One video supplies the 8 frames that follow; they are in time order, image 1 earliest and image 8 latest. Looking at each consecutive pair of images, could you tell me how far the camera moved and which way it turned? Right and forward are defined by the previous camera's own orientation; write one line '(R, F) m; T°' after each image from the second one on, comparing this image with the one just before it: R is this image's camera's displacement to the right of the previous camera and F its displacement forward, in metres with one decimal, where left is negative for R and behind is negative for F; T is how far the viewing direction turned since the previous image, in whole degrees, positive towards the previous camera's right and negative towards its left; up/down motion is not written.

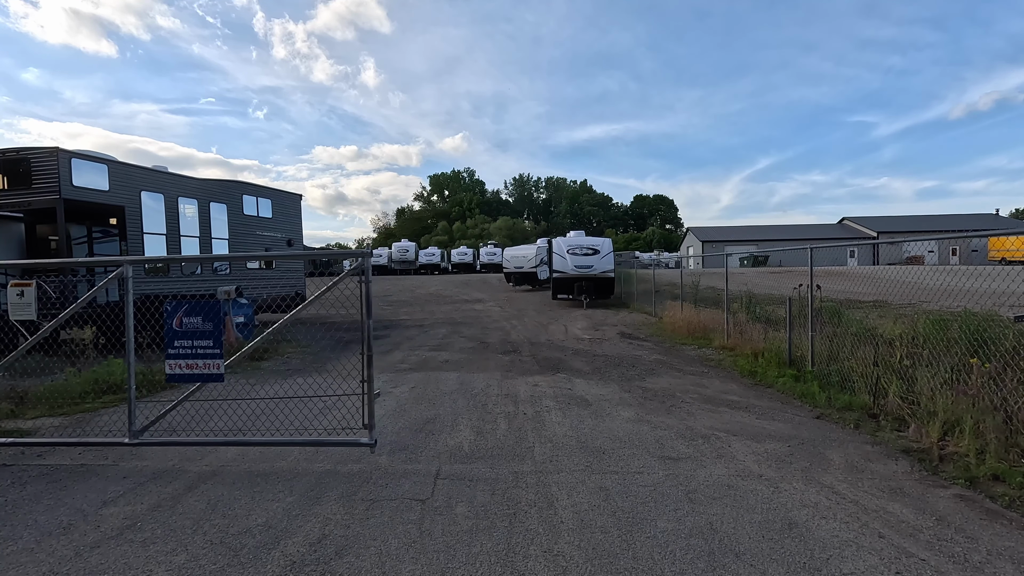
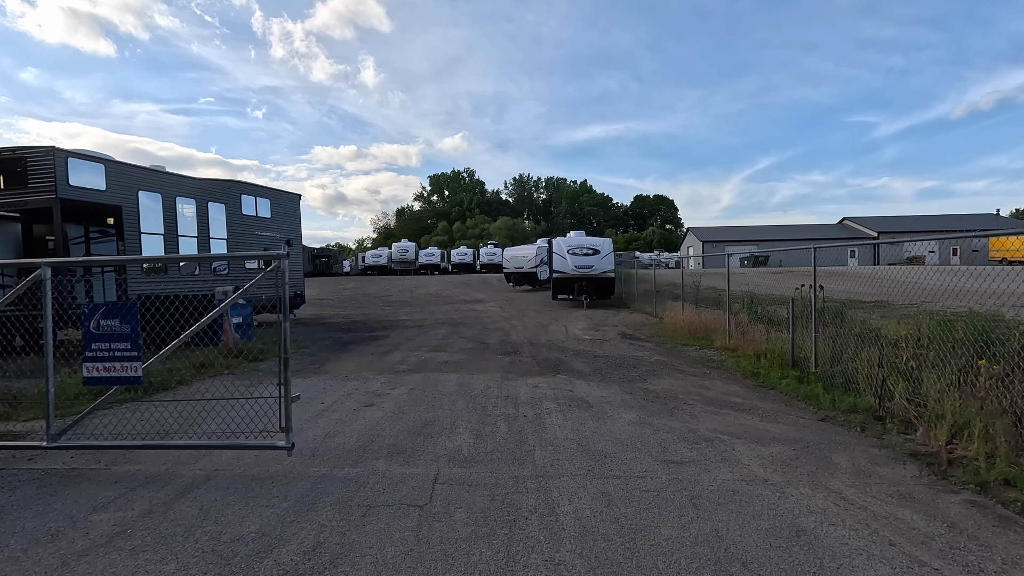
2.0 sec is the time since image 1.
(0.0, +0.1) m; 0°
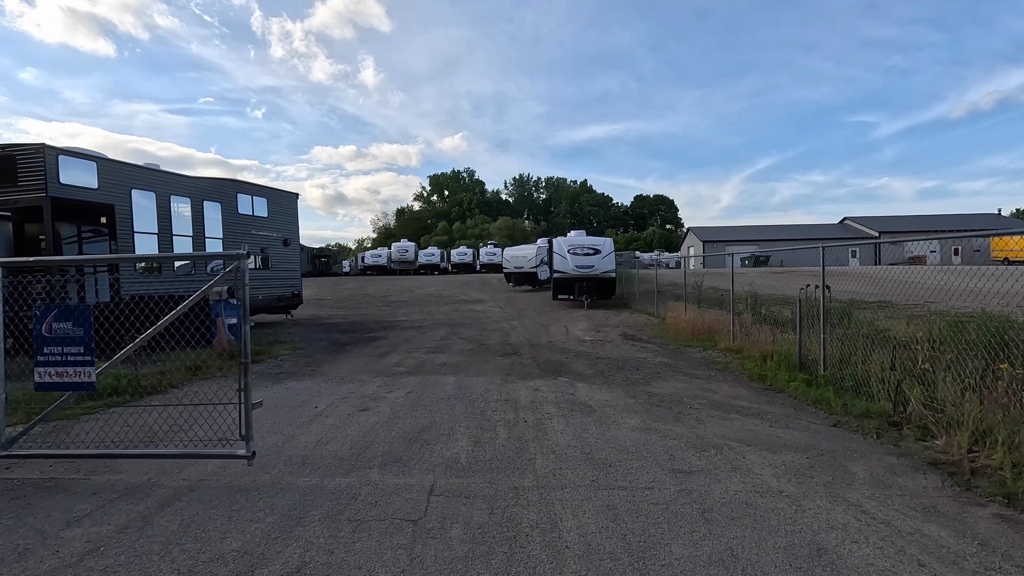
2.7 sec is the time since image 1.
(0.0, +0.2) m; 0°
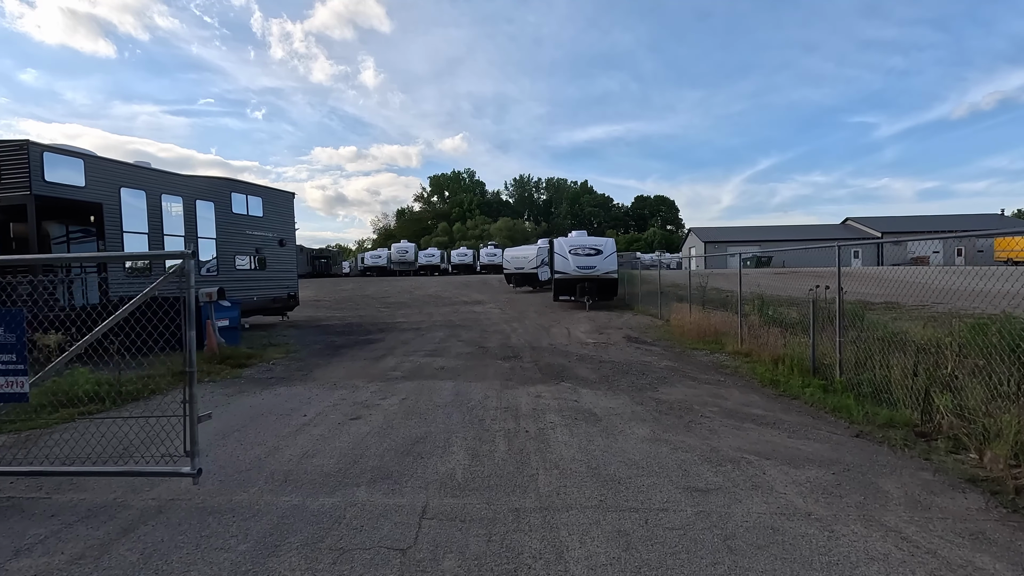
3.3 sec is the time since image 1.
(0.0, +0.3) m; 0°
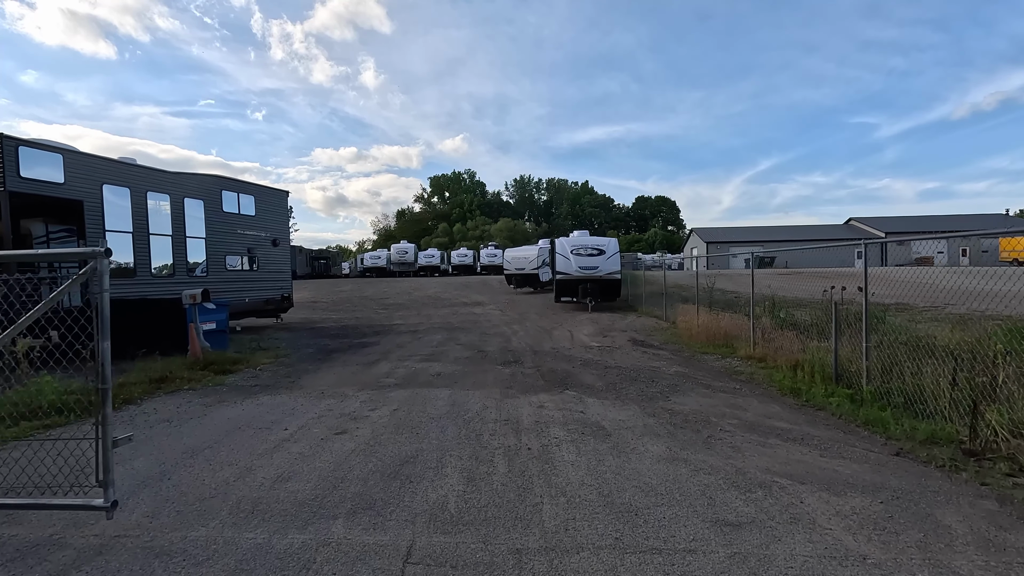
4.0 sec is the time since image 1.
(0.0, +0.5) m; 0°
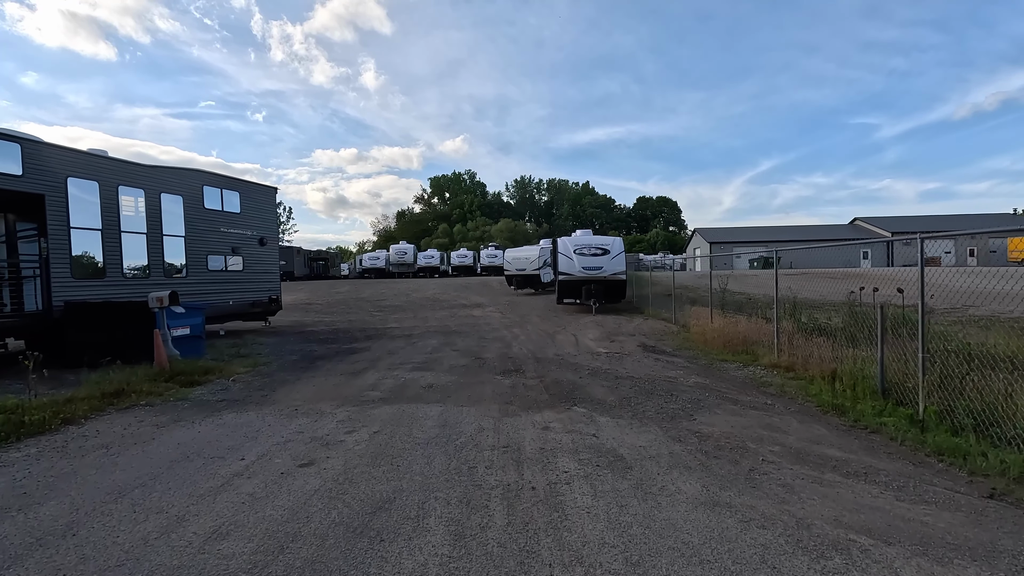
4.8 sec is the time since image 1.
(0.0, +0.9) m; 0°
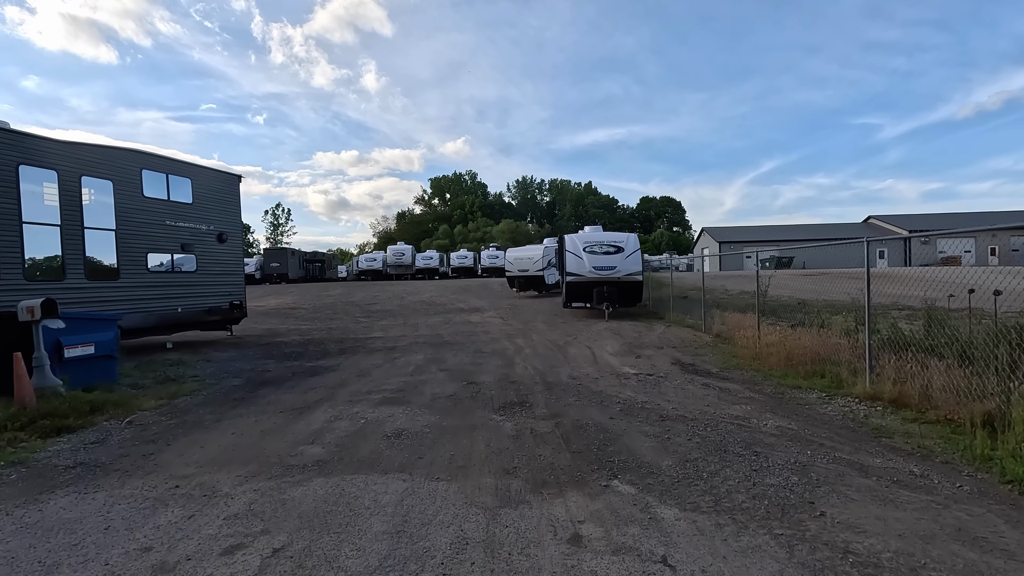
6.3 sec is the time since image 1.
(0.0, +2.3) m; 0°
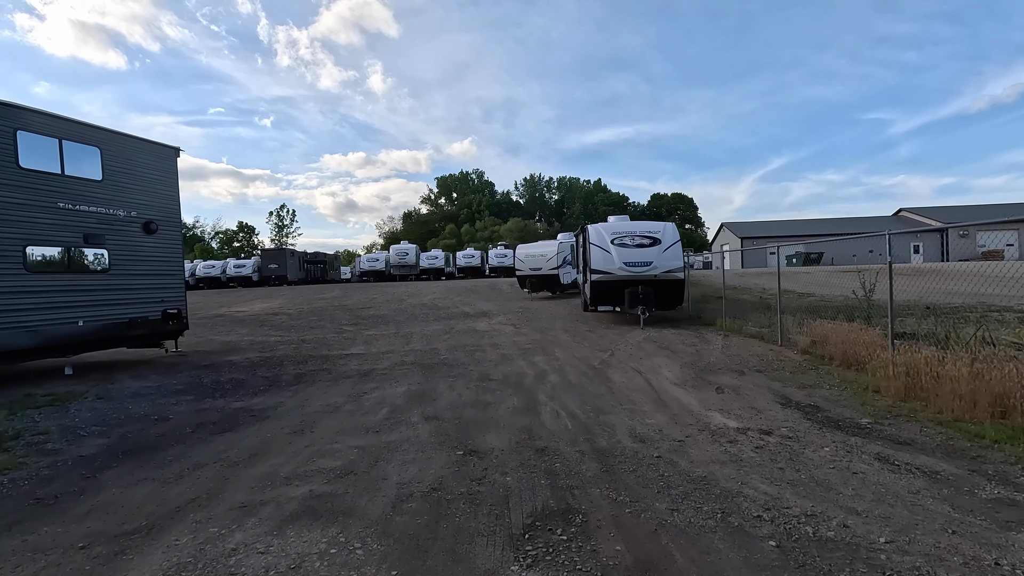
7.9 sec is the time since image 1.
(-0.2, +3.2) m; -1°
